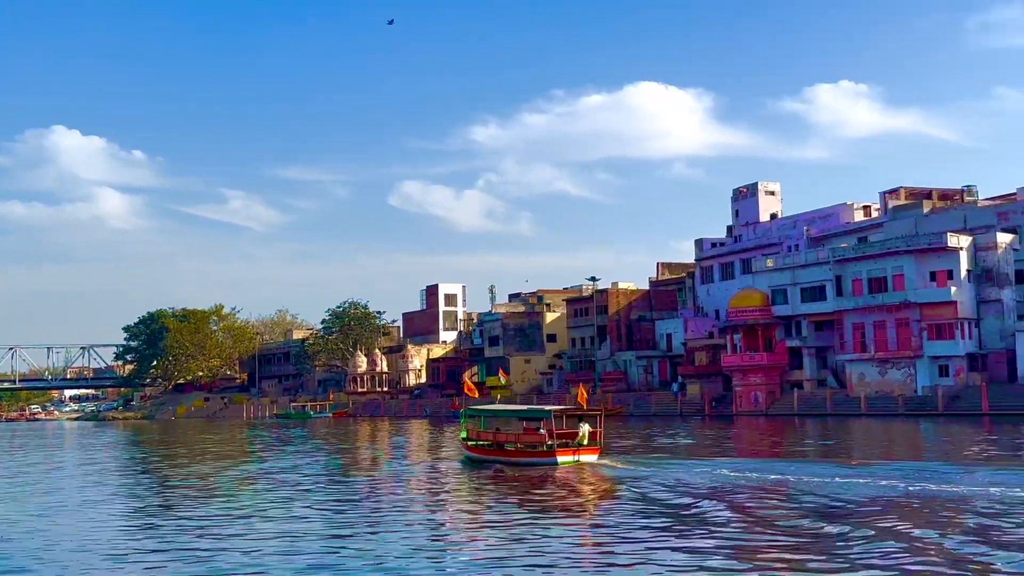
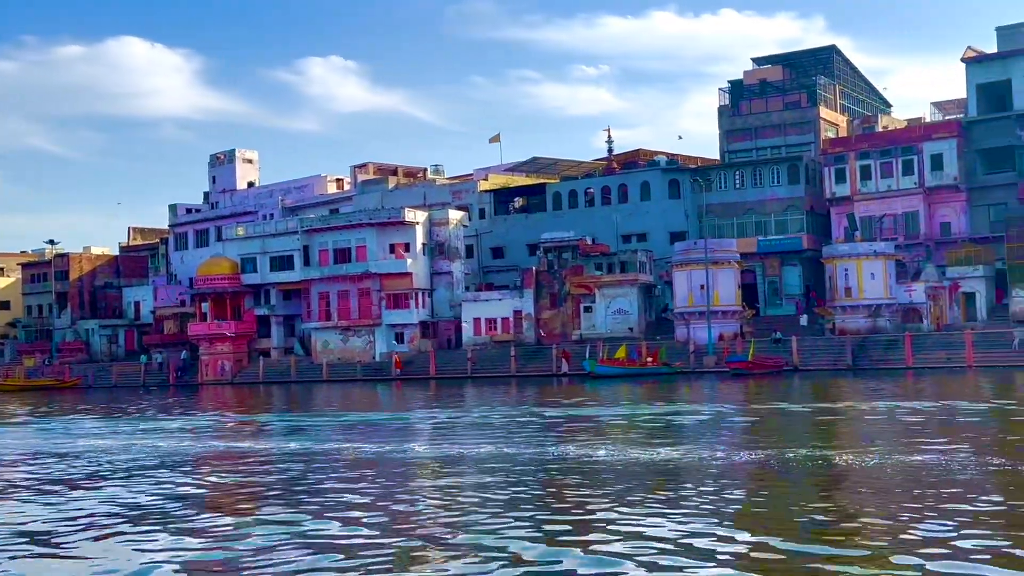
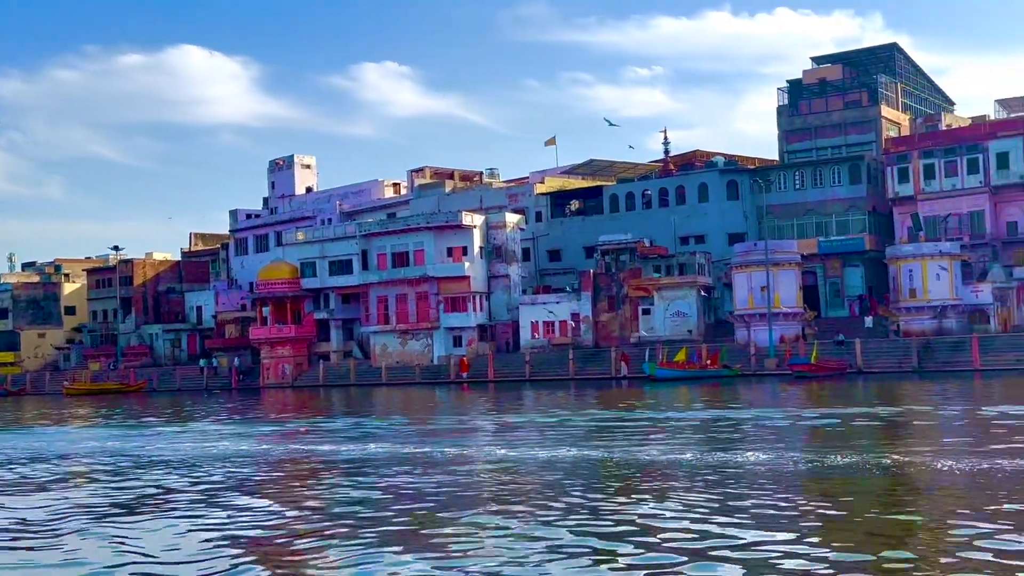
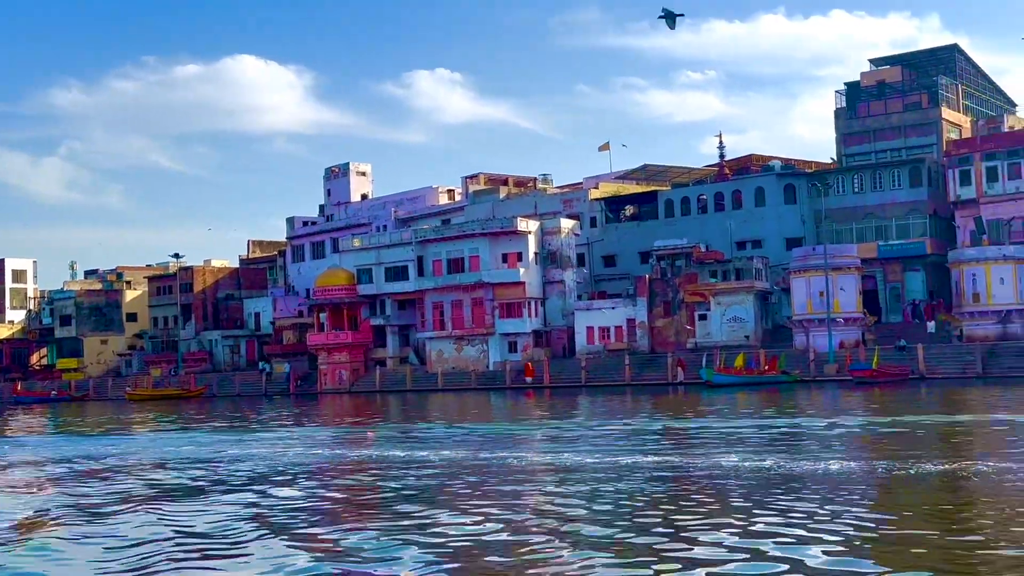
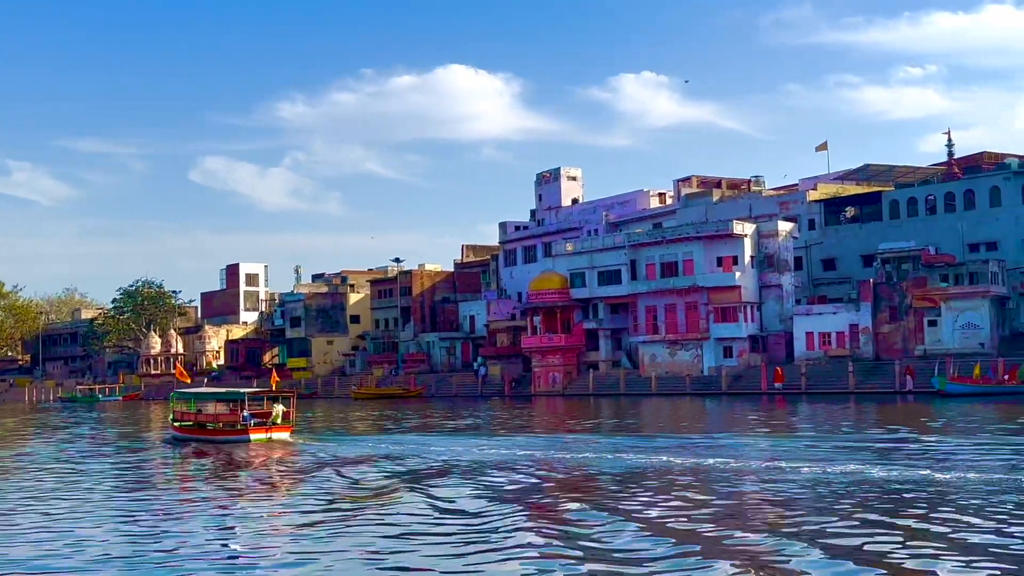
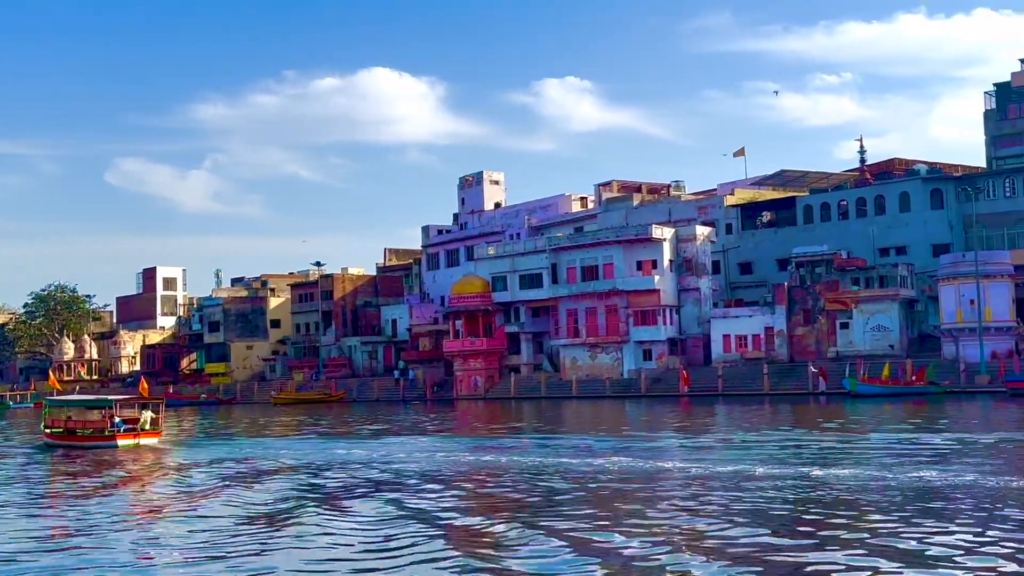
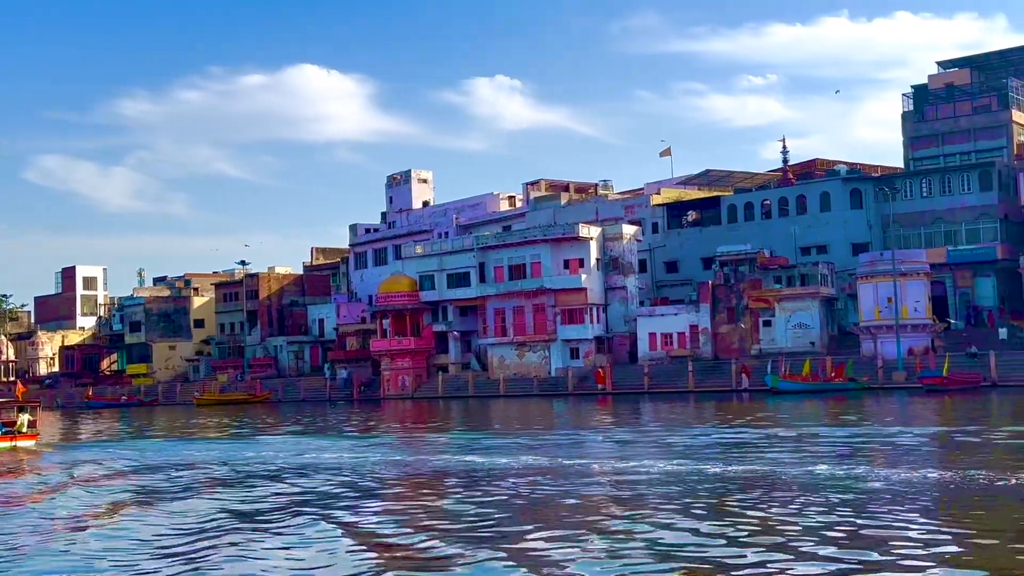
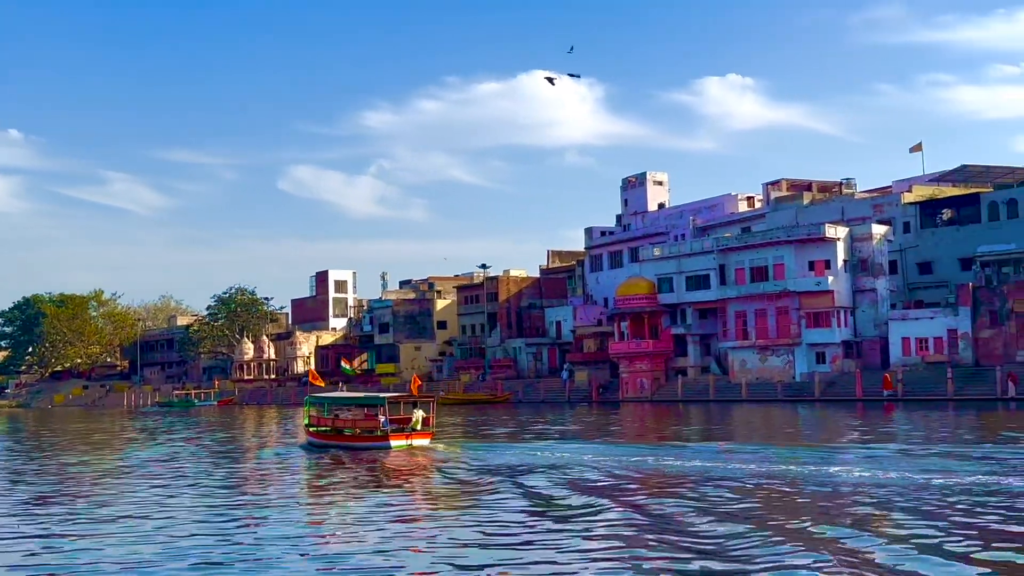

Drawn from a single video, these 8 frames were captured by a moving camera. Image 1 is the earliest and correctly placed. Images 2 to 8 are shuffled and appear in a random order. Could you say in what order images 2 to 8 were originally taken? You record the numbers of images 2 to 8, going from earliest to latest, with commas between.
8, 5, 6, 7, 4, 3, 2
